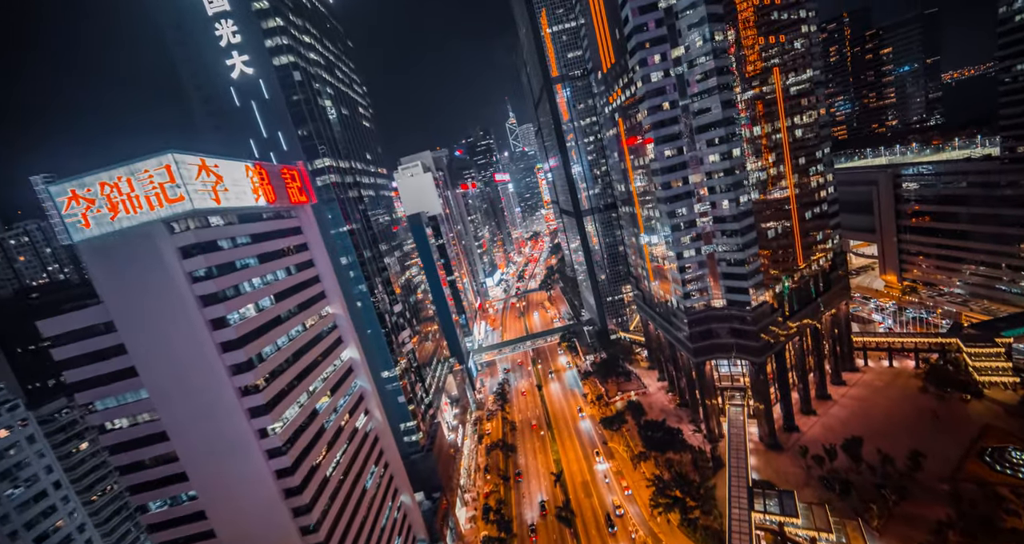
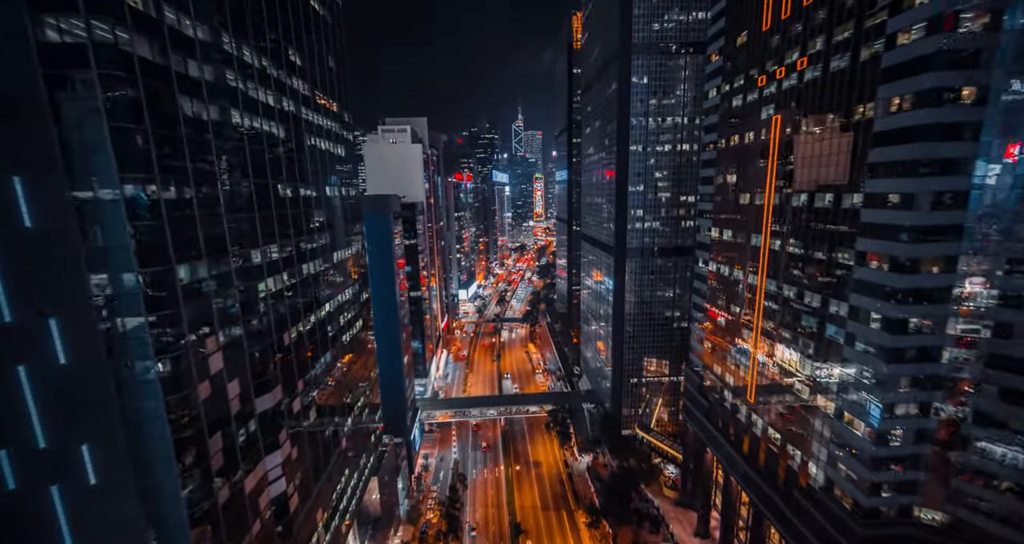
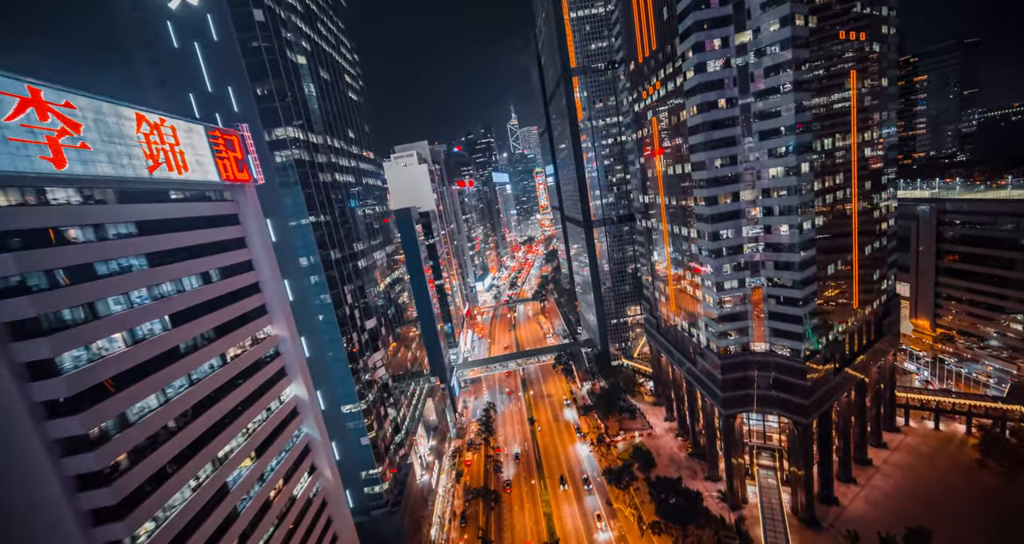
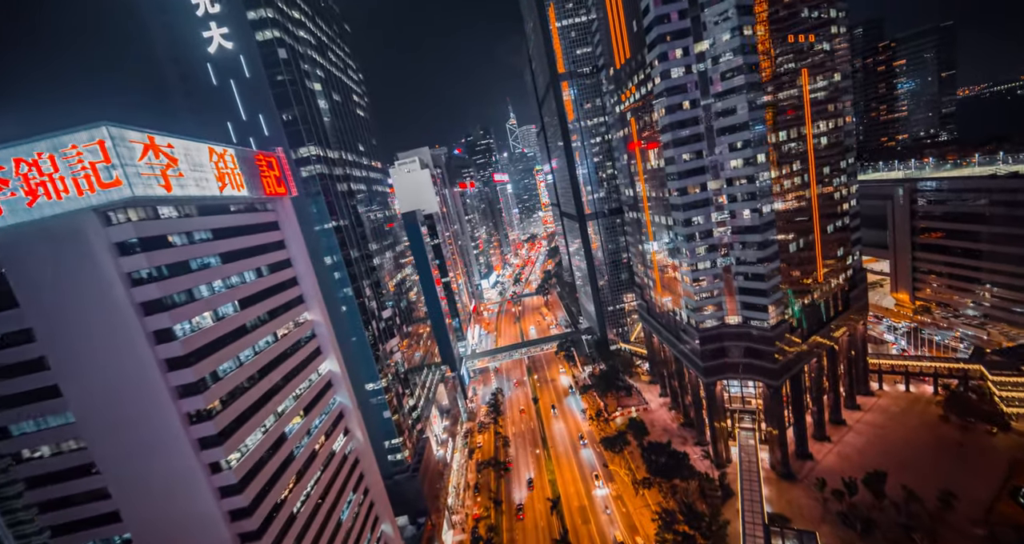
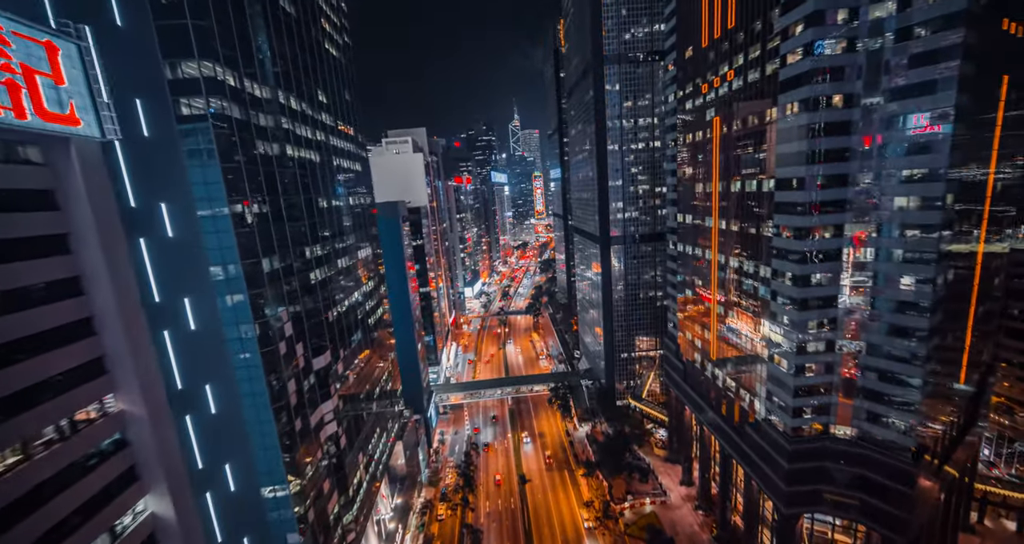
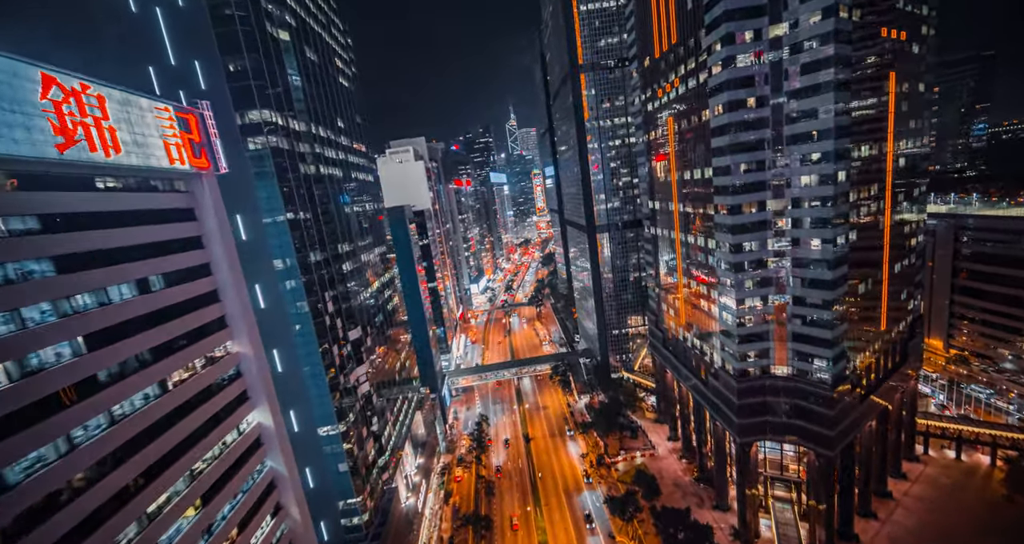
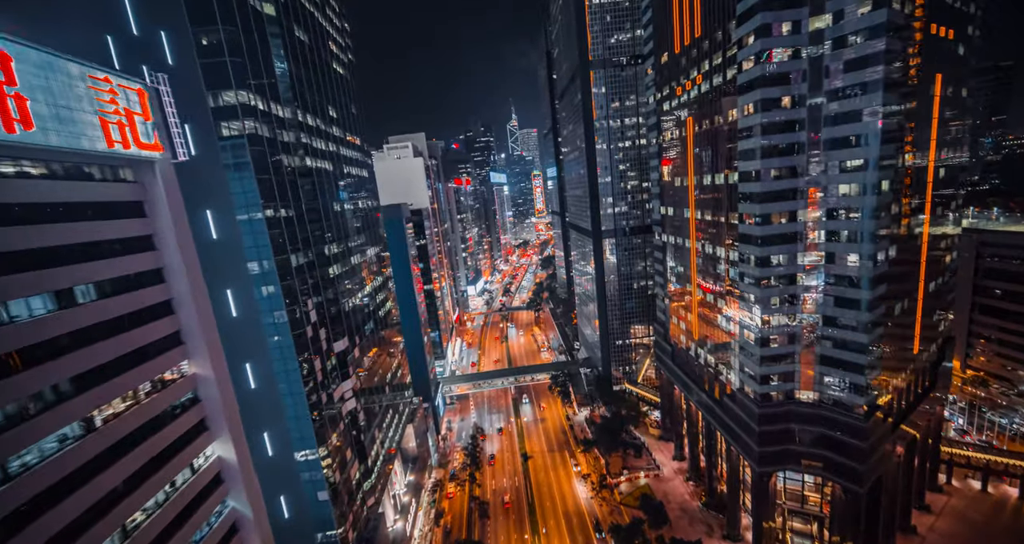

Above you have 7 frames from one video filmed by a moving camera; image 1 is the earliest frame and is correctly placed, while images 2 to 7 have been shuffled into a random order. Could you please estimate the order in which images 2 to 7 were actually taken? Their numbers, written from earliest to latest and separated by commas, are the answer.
4, 3, 6, 7, 5, 2
